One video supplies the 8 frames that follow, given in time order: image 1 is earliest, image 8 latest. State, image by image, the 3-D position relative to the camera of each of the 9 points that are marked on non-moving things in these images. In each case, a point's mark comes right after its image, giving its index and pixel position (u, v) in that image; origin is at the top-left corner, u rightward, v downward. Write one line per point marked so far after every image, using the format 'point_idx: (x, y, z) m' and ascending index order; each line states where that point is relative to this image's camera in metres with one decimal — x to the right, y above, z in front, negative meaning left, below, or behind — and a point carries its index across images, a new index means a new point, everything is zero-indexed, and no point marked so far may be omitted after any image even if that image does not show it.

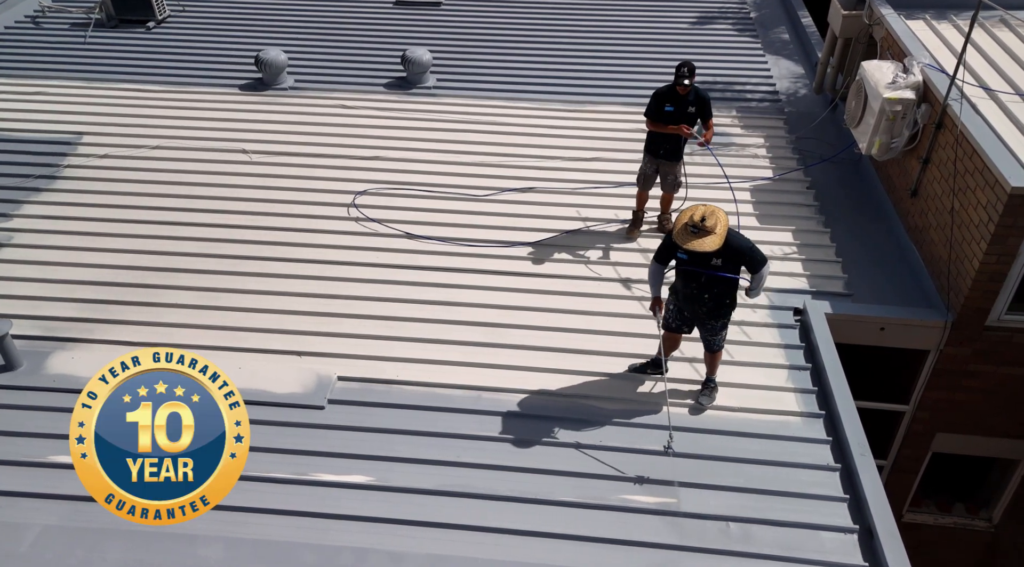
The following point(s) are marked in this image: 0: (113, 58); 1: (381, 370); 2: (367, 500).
0: (-5.1, +2.9, +10.6) m
1: (-0.8, -0.6, +5.4) m
2: (-0.7, -1.2, +4.7) m
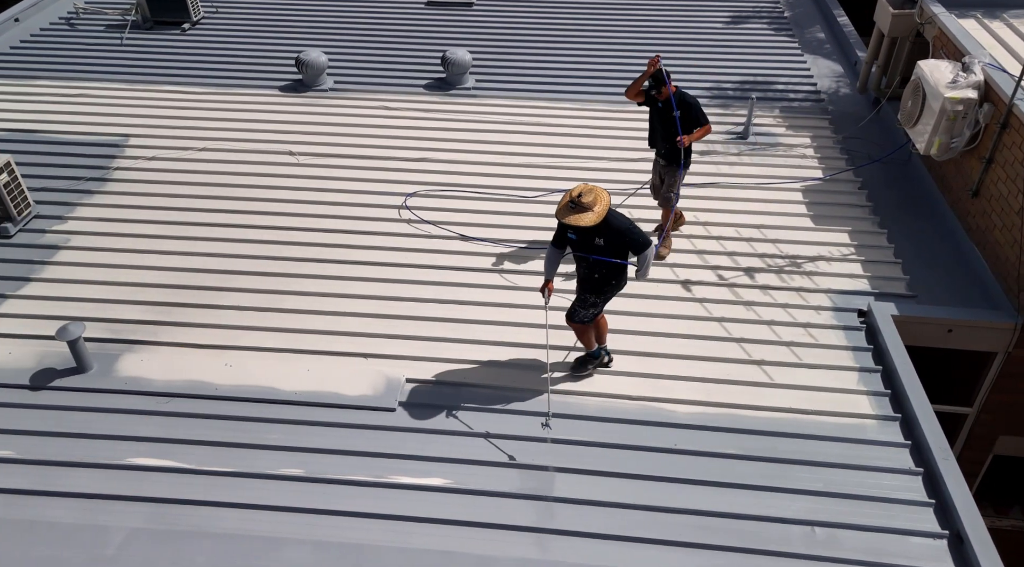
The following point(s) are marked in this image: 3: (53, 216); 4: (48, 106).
0: (-4.6, +2.9, +10.6) m
1: (-0.4, -0.6, +5.4) m
2: (-0.3, -1.2, +4.7) m
3: (-3.9, +0.6, +7.1) m
4: (-5.2, +2.0, +9.3) m
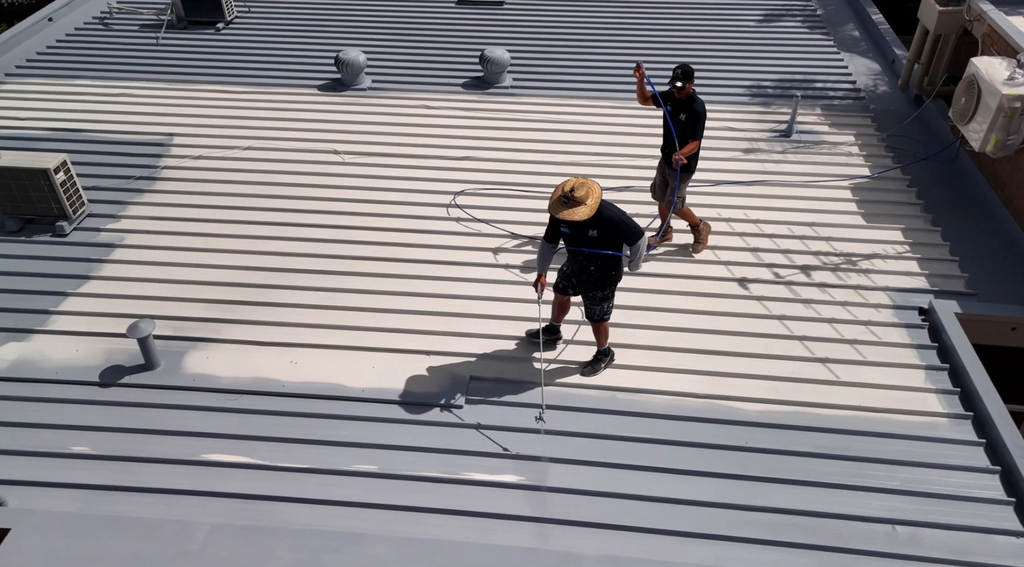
0: (-4.1, +2.9, +10.7) m
1: (0.0, -0.6, +5.4) m
2: (+0.1, -1.2, +4.7) m
3: (-3.5, +0.6, +7.2) m
4: (-4.7, +2.0, +9.3) m
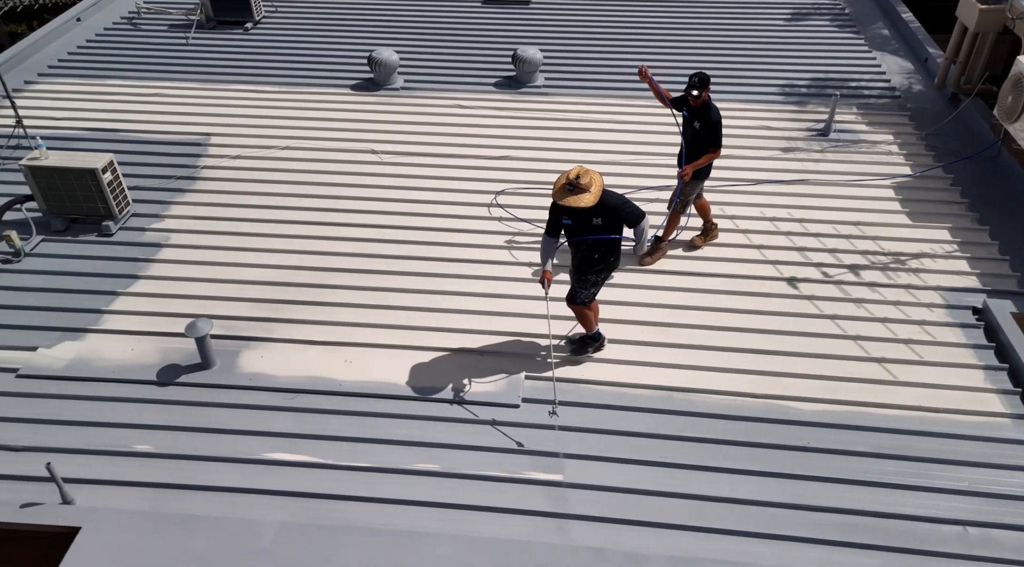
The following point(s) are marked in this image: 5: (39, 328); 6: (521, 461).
0: (-3.7, +2.9, +10.7) m
1: (+0.3, -0.6, +5.4) m
2: (+0.5, -1.2, +4.7) m
3: (-3.1, +0.6, +7.2) m
4: (-4.4, +2.0, +9.4) m
5: (-3.3, -0.3, +5.8) m
6: (0.0, -1.0, +4.8) m
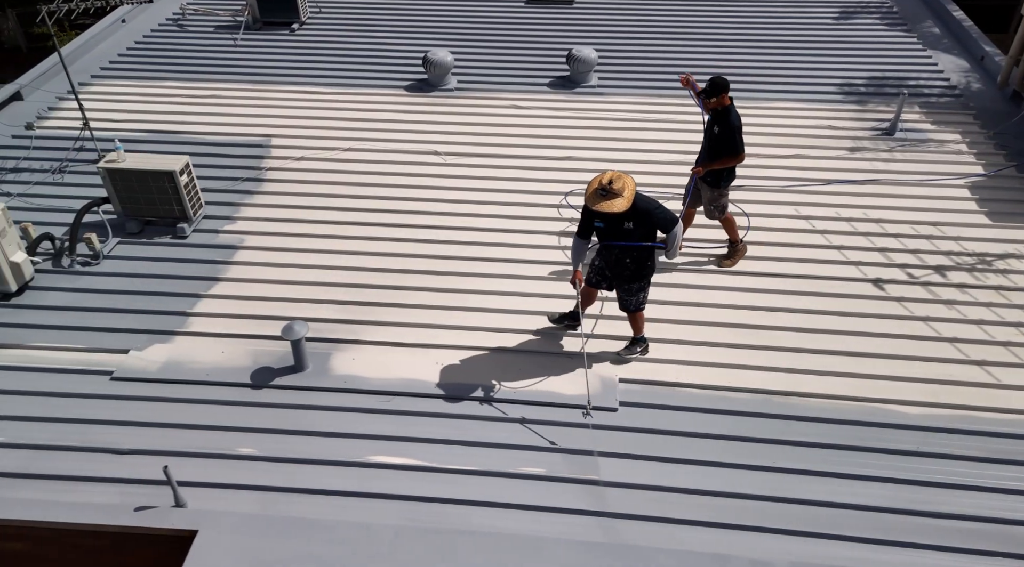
0: (-3.1, +2.9, +10.7) m
1: (+0.9, -0.6, +5.4) m
2: (+1.1, -1.2, +4.6) m
3: (-2.5, +0.6, +7.2) m
4: (-3.7, +2.0, +9.4) m
5: (-2.7, -0.3, +5.8) m
6: (+0.6, -1.0, +4.8) m
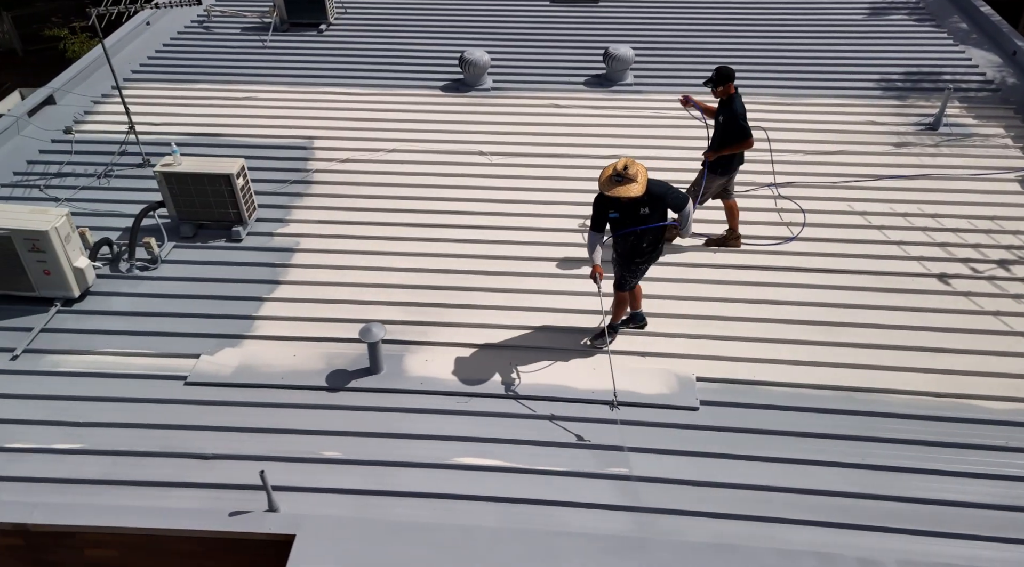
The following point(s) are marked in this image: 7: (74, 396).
0: (-2.6, +2.9, +10.7) m
1: (+1.4, -0.5, +5.4) m
2: (+1.6, -1.2, +4.6) m
3: (-2.0, +0.5, +7.2) m
4: (-3.3, +2.0, +9.4) m
5: (-2.2, -0.4, +5.8) m
6: (+1.1, -1.0, +4.8) m
7: (-2.7, -0.7, +5.3) m
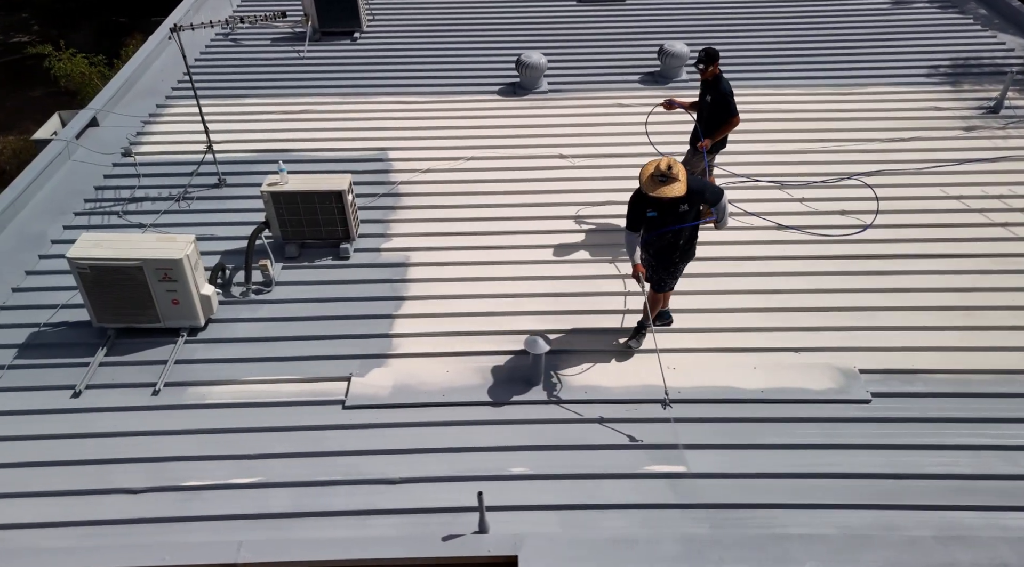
0: (-2.1, +2.7, +10.5) m
1: (+2.5, -0.5, +5.4) m
2: (+2.7, -1.1, +4.7) m
3: (-1.1, +0.4, +7.0) m
4: (-2.6, +1.8, +9.2) m
5: (-1.2, -0.5, +5.7) m
6: (+2.2, -1.0, +4.9) m
7: (-1.7, -0.9, +5.2) m
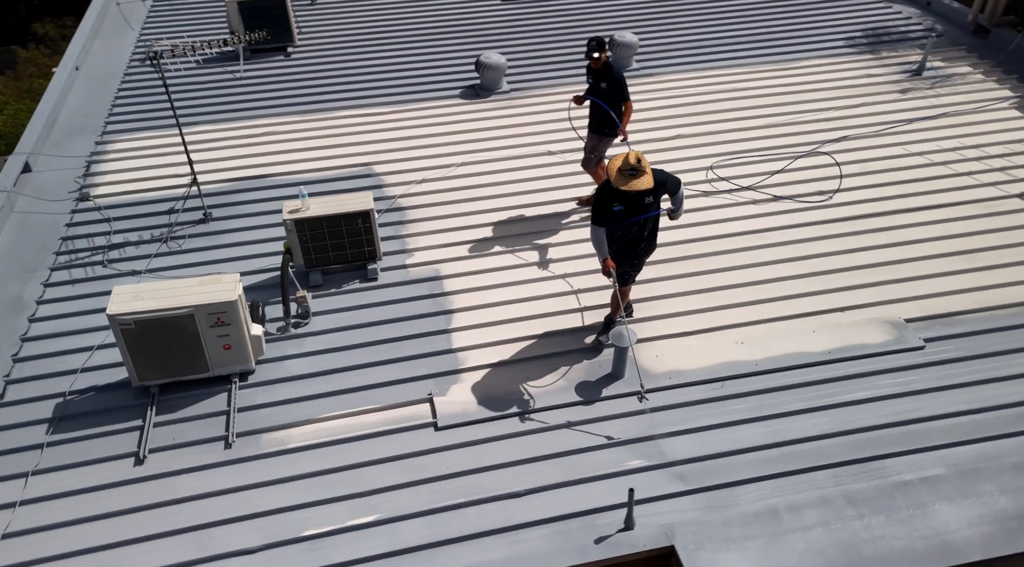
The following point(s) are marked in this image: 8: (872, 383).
0: (-2.7, +2.4, +10.1) m
1: (+2.9, -0.2, +5.9) m
2: (+3.3, -0.8, +5.2) m
3: (-1.0, +0.3, +6.8) m
4: (-2.9, +1.4, +8.7) m
5: (-0.7, -0.6, +5.5) m
6: (+2.8, -0.7, +5.3) m
7: (-1.0, -1.1, +4.9) m
8: (+2.3, -0.6, +5.3) m
